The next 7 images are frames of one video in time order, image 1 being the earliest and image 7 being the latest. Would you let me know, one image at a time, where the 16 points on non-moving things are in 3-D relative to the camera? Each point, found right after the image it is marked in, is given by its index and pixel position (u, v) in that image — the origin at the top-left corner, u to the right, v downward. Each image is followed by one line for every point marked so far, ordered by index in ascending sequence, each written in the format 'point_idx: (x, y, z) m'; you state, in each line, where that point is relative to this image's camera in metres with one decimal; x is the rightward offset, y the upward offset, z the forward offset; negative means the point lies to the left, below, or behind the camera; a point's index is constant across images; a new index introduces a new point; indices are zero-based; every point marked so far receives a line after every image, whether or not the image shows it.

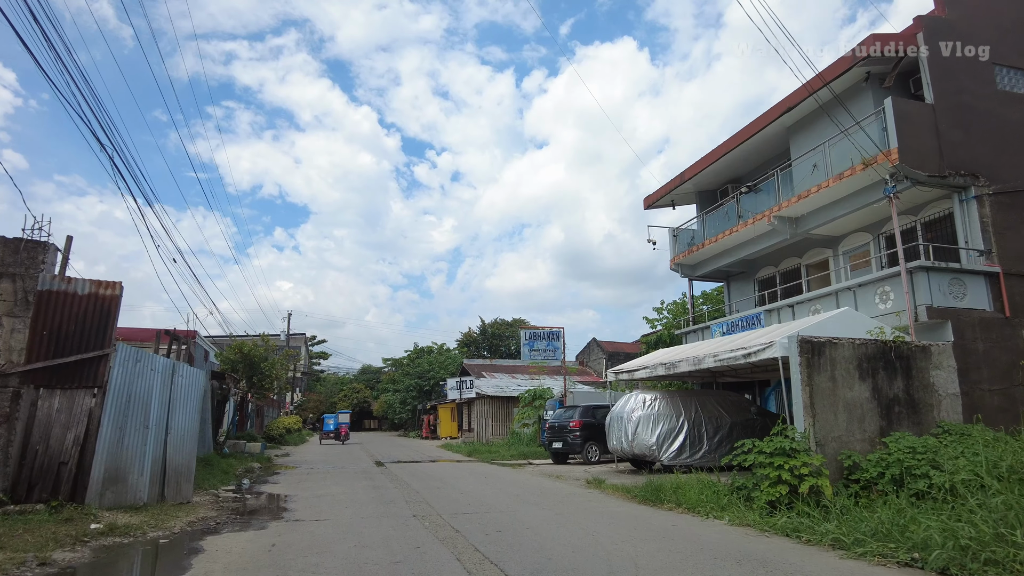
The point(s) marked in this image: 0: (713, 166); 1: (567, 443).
0: (+5.8, +3.5, +18.6) m
1: (+1.4, -4.0, +16.6) m
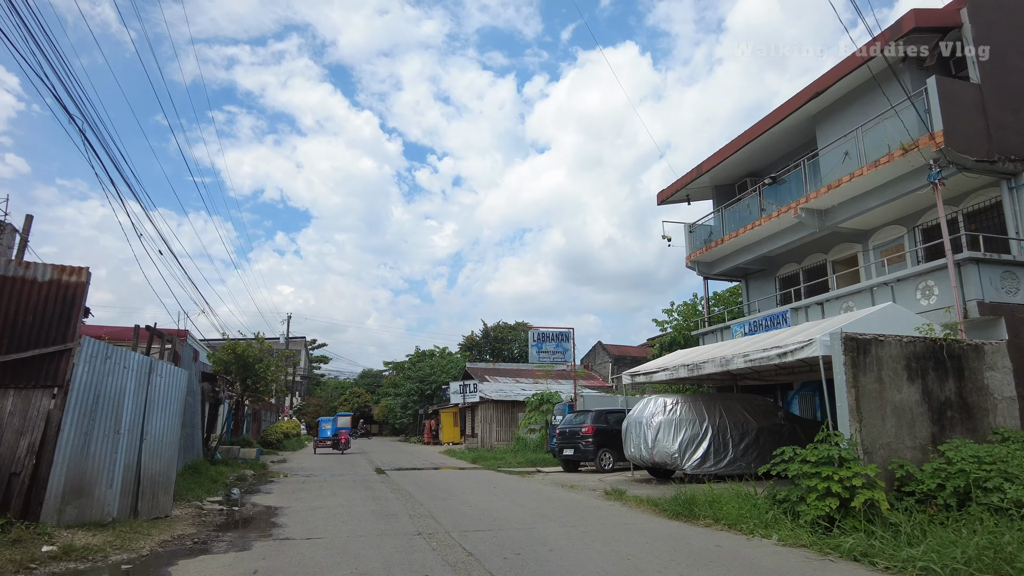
0: (+6.0, +3.5, +17.7) m
1: (+1.6, -3.9, +15.6) m
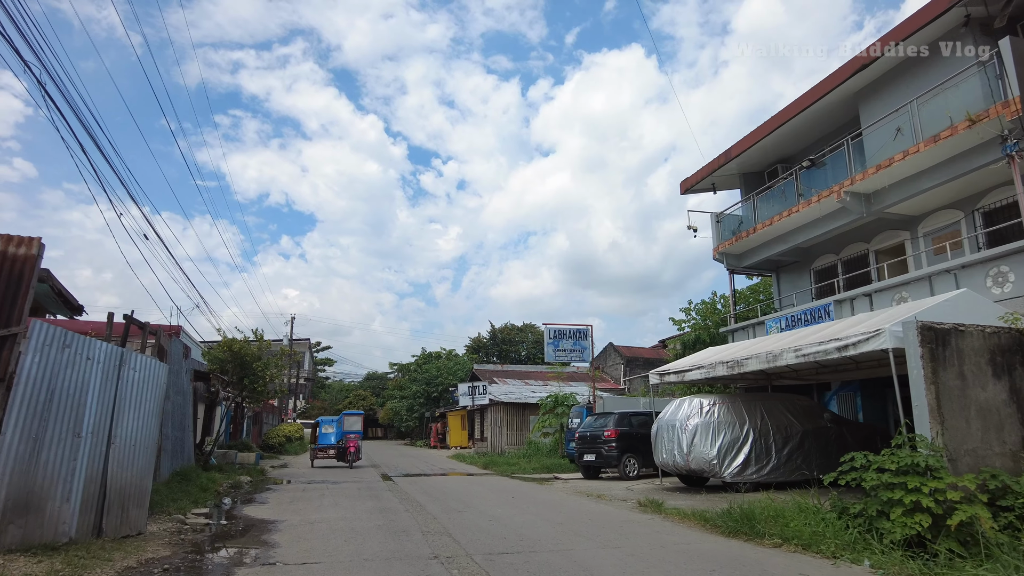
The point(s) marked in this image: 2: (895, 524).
0: (+6.4, +3.7, +16.5) m
1: (+2.0, -3.7, +14.5) m
2: (+3.8, -2.3, +6.5) m
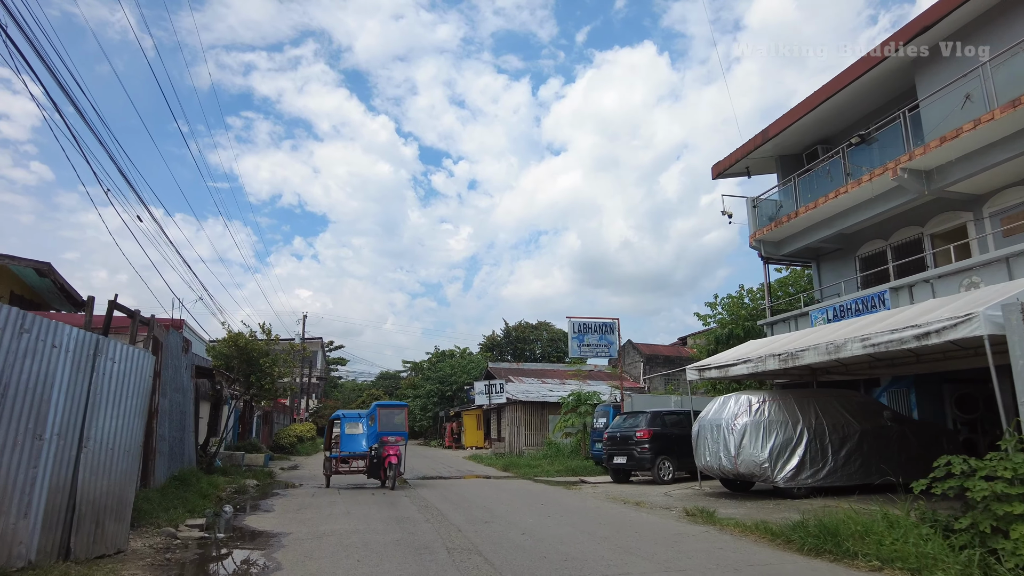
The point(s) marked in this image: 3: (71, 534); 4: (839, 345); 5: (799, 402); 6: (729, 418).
0: (+6.9, +3.9, +15.4) m
1: (+2.5, -3.5, +13.4) m
2: (+4.2, -2.1, +5.4) m
3: (-3.5, -1.9, +5.1) m
4: (+4.6, -0.8, +9.2) m
5: (+4.6, -1.8, +10.4) m
6: (+3.5, -2.1, +10.5) m
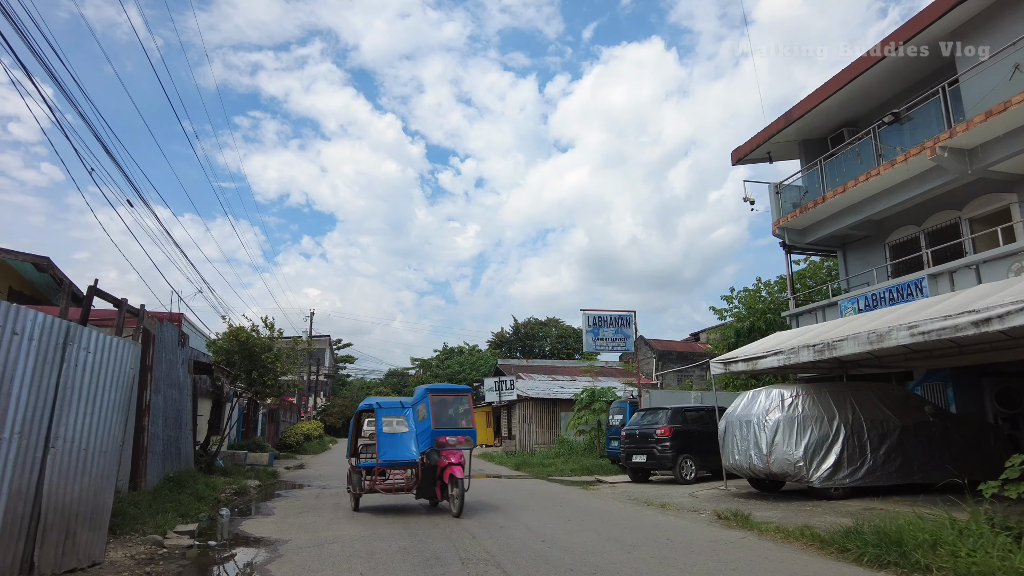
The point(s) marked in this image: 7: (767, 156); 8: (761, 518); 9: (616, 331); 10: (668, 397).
0: (+7.1, +4.2, +14.7) m
1: (+2.8, -3.3, +12.7) m
2: (+4.4, -1.9, +4.7) m
3: (-3.3, -1.8, +4.5) m
4: (+4.8, -0.6, +8.5) m
5: (+4.8, -1.6, +9.7) m
6: (+3.7, -1.9, +9.8) m
7: (+6.7, +3.5, +17.2) m
8: (+3.0, -2.7, +7.7) m
9: (+2.5, -1.0, +15.8) m
10: (+3.8, -2.6, +15.9) m
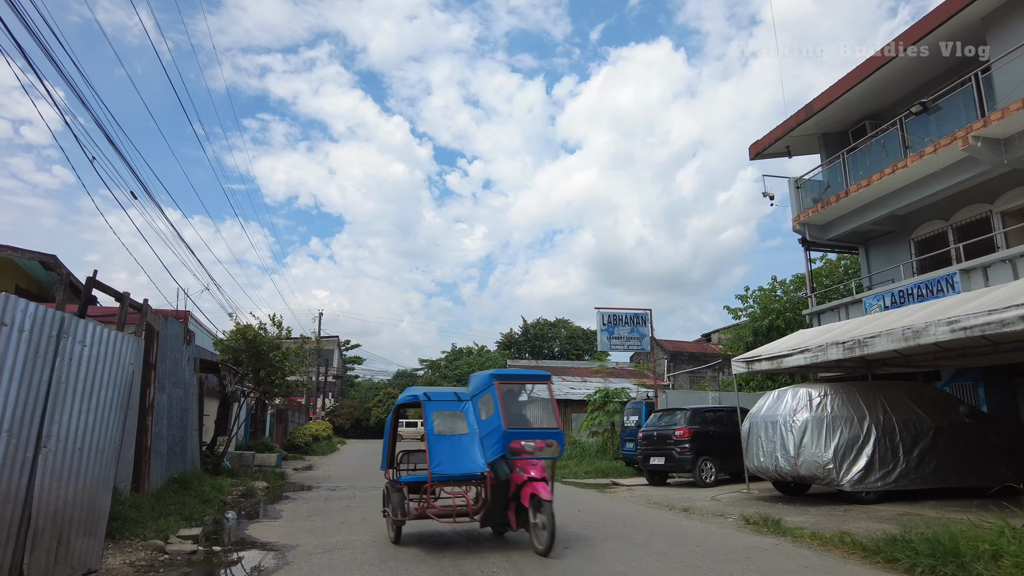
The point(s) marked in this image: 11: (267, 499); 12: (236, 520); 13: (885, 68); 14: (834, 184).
0: (+7.4, +4.2, +14.2) m
1: (+3.0, -3.2, +12.3) m
2: (+4.5, -1.8, +4.3) m
3: (-3.1, -1.7, +4.2) m
4: (+5.0, -0.5, +8.1) m
5: (+5.0, -1.5, +9.3) m
6: (+4.0, -1.8, +9.4) m
7: (+7.0, +3.5, +16.8) m
8: (+3.2, -2.7, +7.3) m
9: (+2.8, -1.0, +15.4) m
10: (+4.1, -2.6, +15.5) m
11: (-4.0, -3.4, +10.6) m
12: (-3.5, -2.9, +8.2) m
13: (+7.5, +4.4, +13.0) m
14: (+7.1, +2.3, +14.4) m
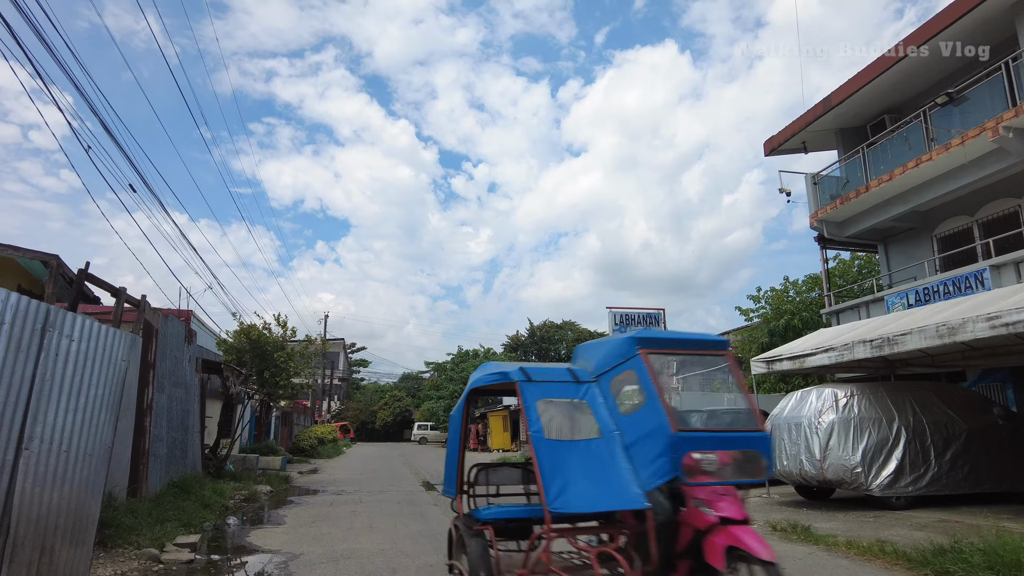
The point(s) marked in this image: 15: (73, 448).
0: (+7.6, +4.3, +13.8) m
1: (+3.2, -3.2, +11.9) m
2: (+4.7, -1.8, +3.9) m
3: (-3.0, -1.6, +3.8) m
4: (+5.2, -0.5, +7.7) m
5: (+5.2, -1.5, +8.9) m
6: (+4.1, -1.8, +9.0) m
7: (+7.3, +3.5, +16.4) m
8: (+3.3, -2.6, +6.9) m
9: (+3.0, -1.0, +15.0) m
10: (+4.3, -2.6, +15.1) m
11: (-3.8, -3.4, +10.2) m
12: (-3.3, -2.9, +7.8) m
13: (+7.7, +4.5, +12.6) m
14: (+7.3, +2.4, +14.0) m
15: (-3.1, -1.1, +4.6) m
